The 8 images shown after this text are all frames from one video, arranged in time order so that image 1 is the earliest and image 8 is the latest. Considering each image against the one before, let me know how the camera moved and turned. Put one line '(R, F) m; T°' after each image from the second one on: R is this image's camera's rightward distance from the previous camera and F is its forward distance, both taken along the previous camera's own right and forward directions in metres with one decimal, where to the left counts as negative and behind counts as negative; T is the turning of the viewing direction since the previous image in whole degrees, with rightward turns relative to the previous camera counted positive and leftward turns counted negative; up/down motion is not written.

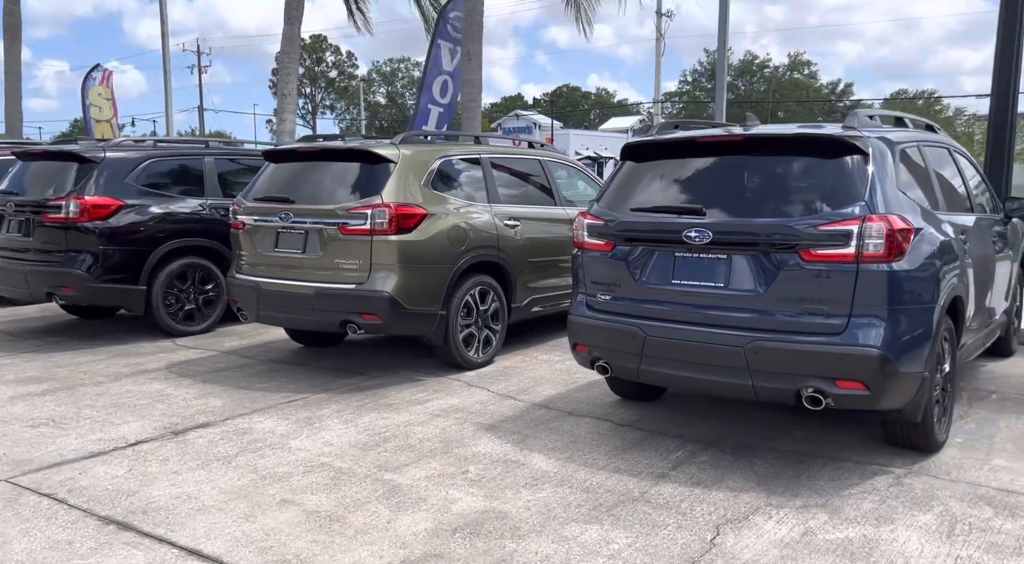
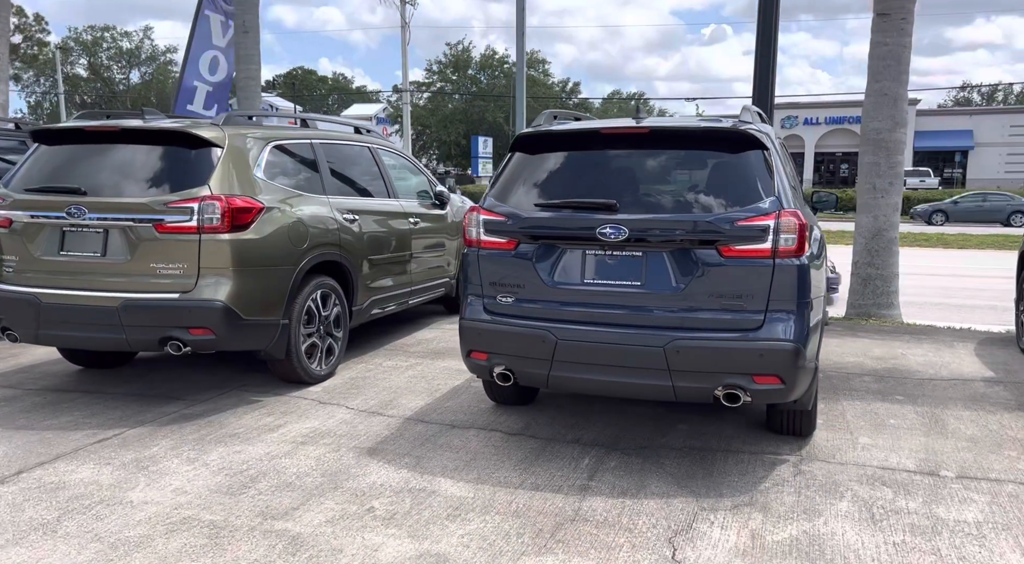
(-0.6, +0.5) m; +18°
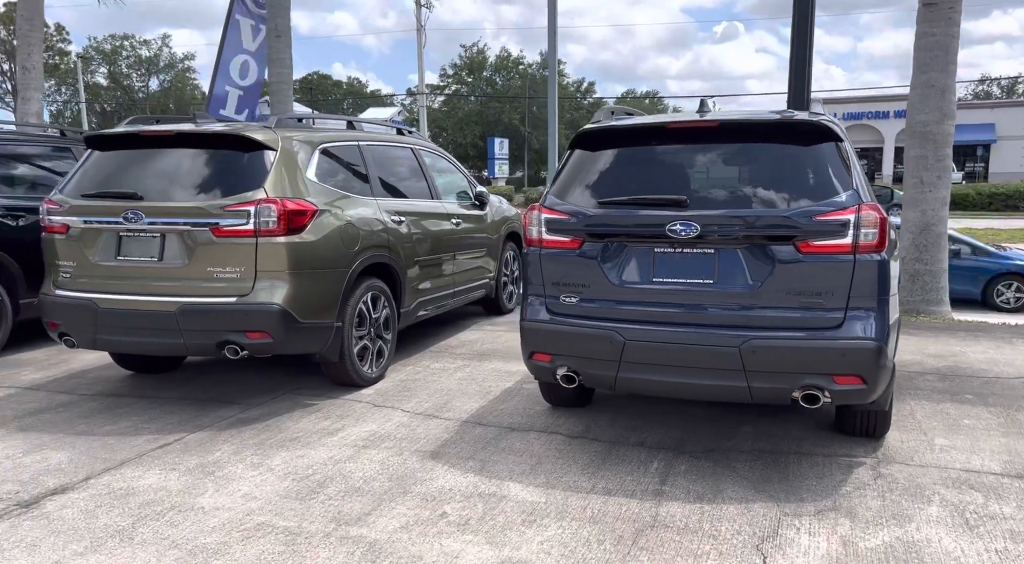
(-0.2, +0.1) m; -2°
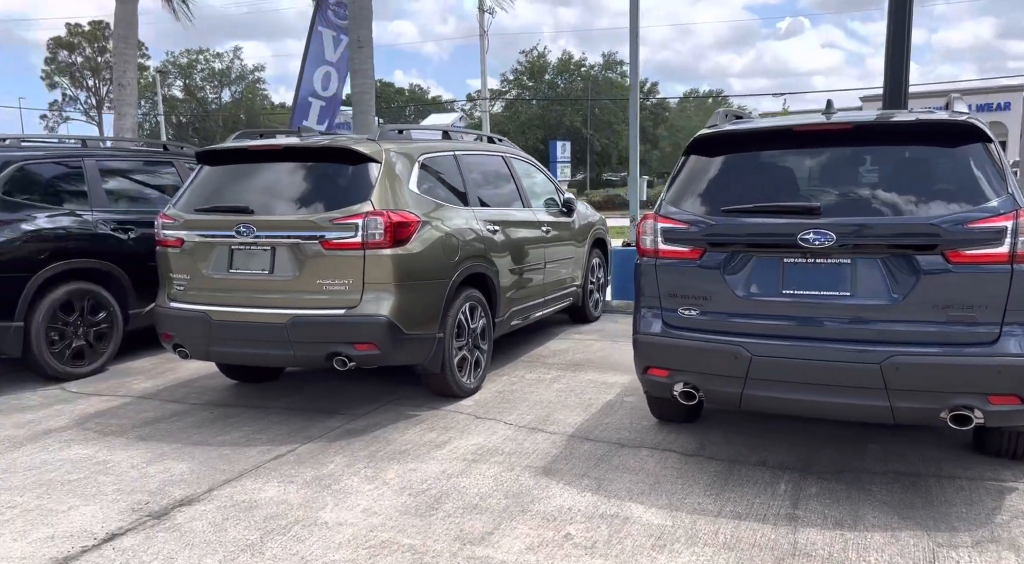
(-0.2, +0.1) m; -5°
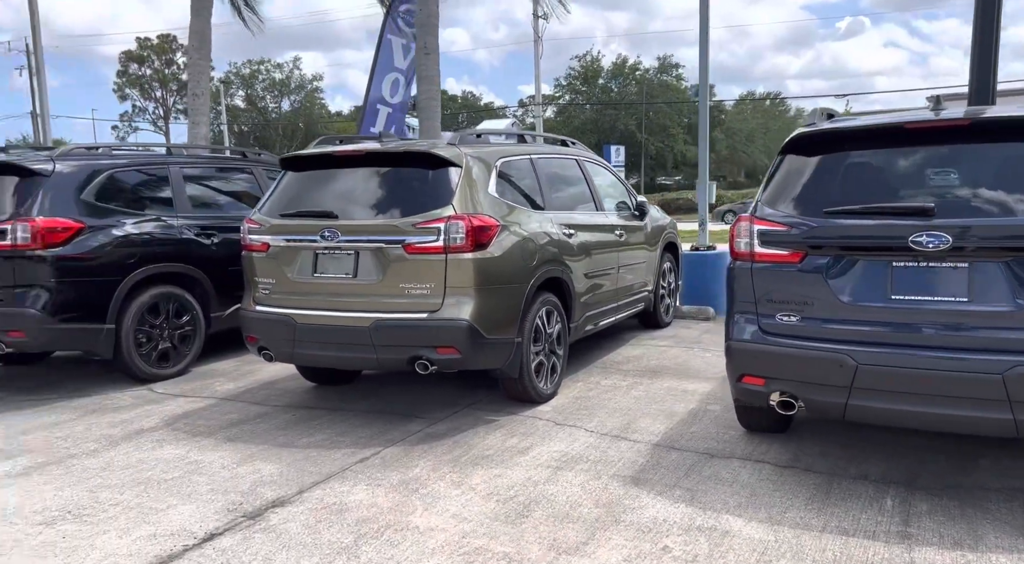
(-0.1, 0.0) m; -4°
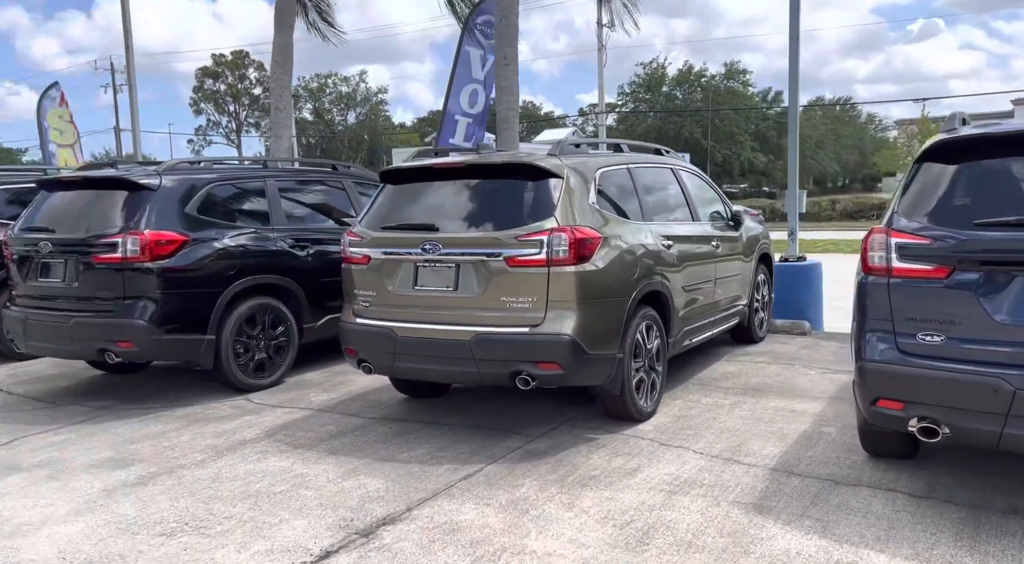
(-0.2, +0.1) m; -5°
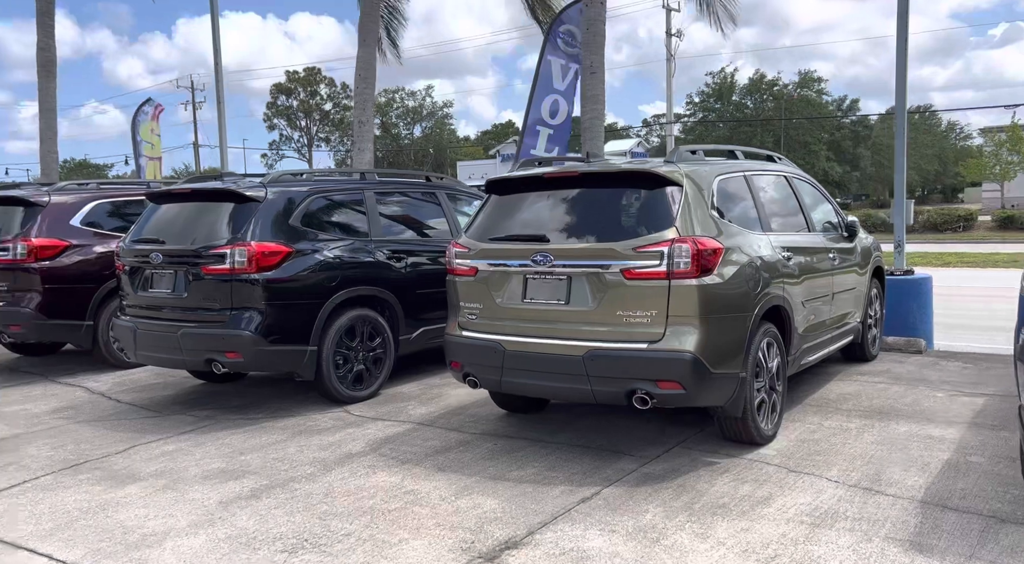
(-0.3, +0.2) m; -5°
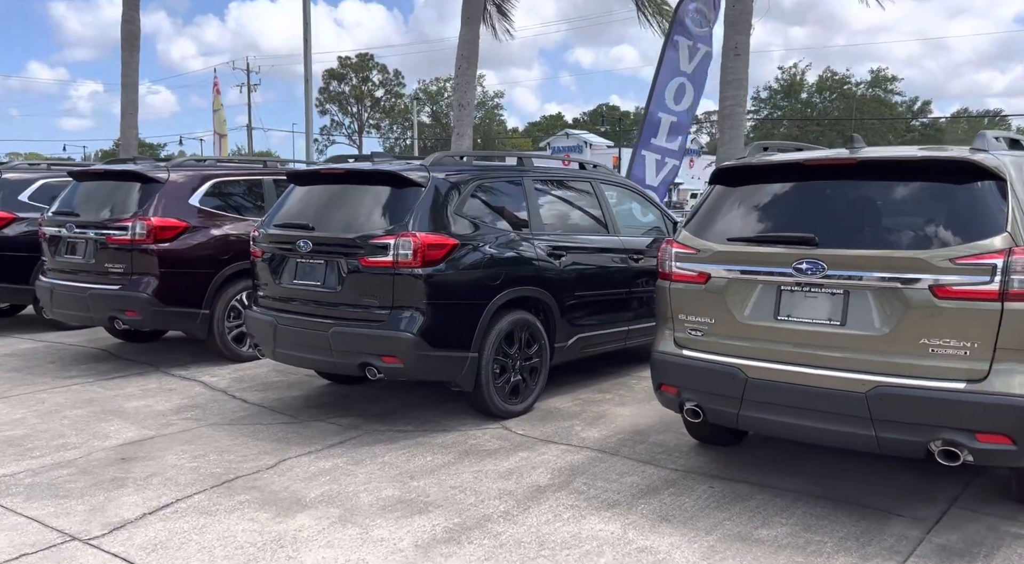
(-1.0, +0.8) m; -4°
